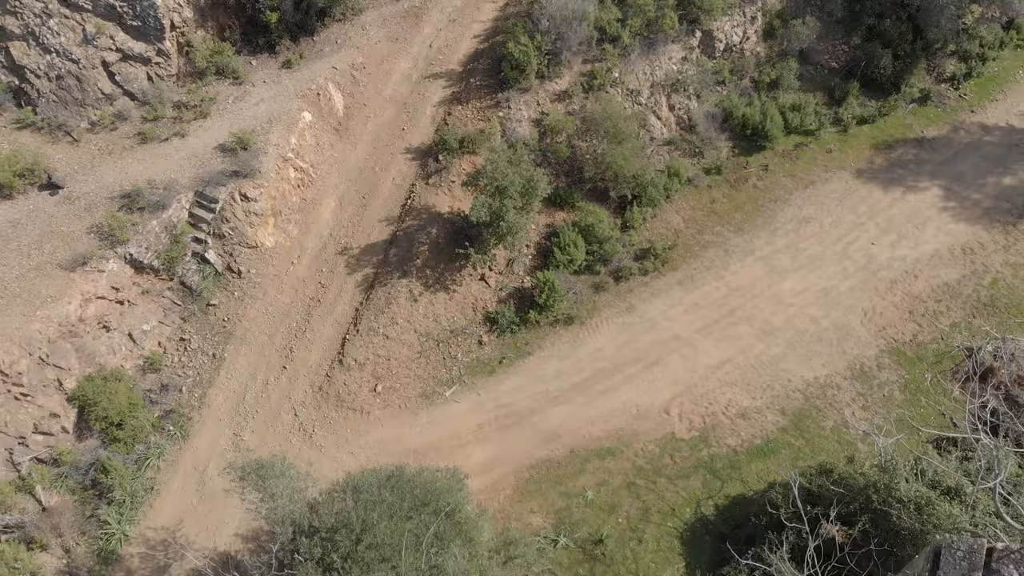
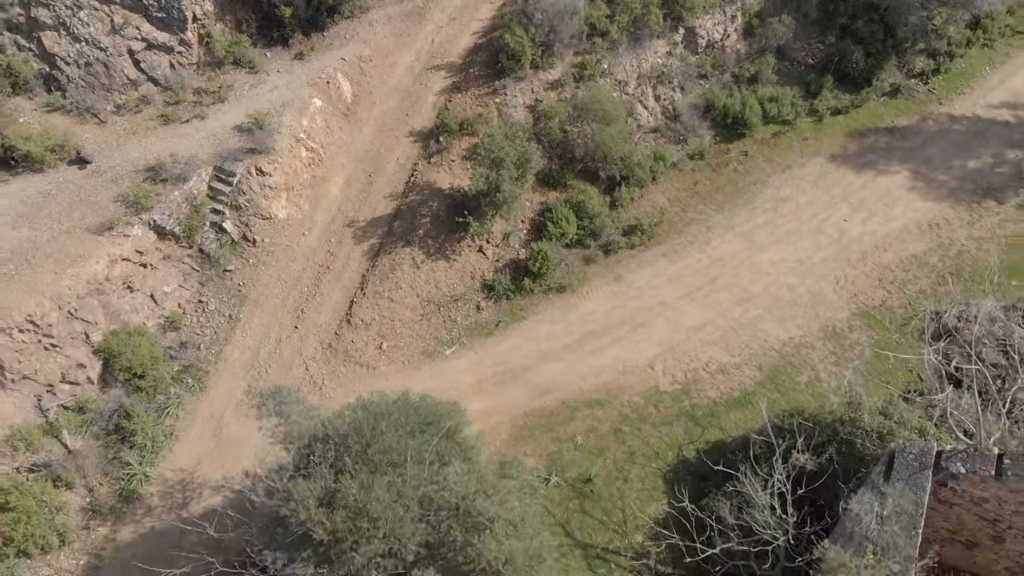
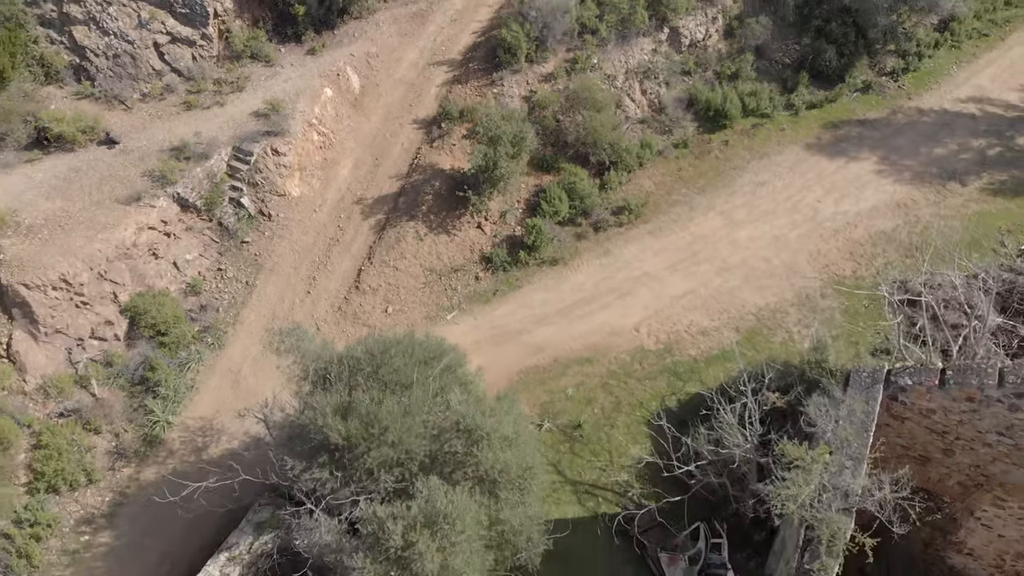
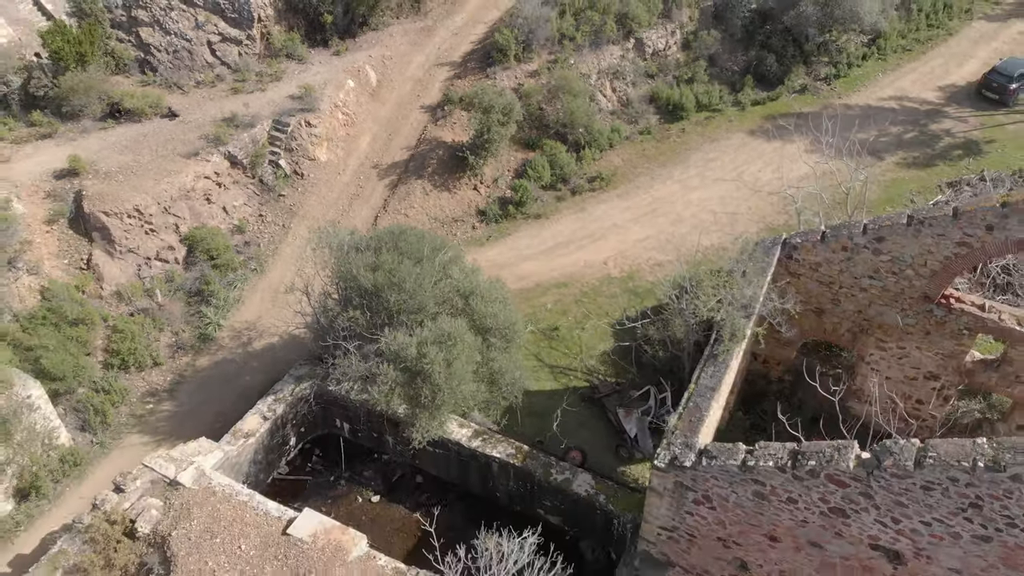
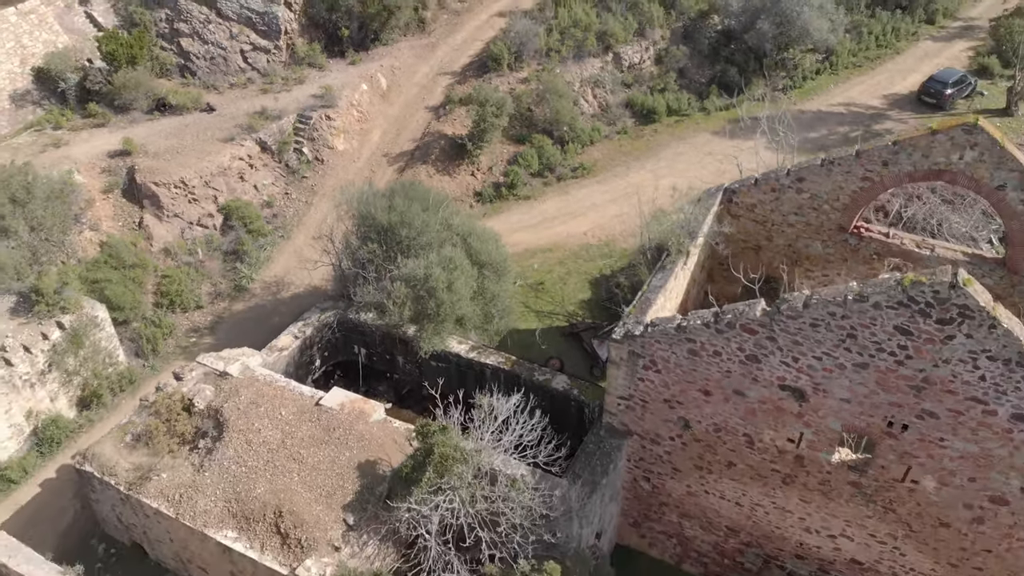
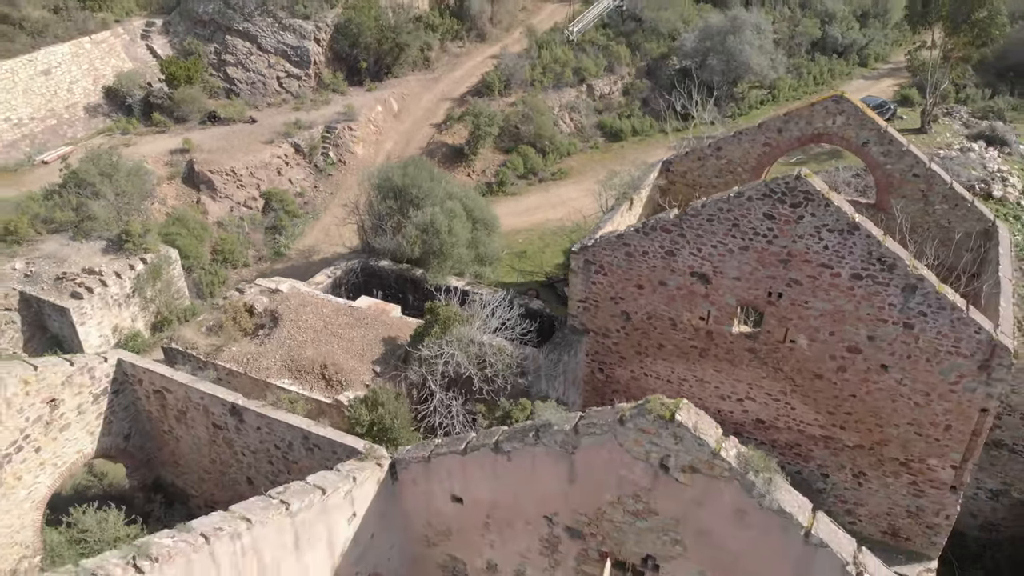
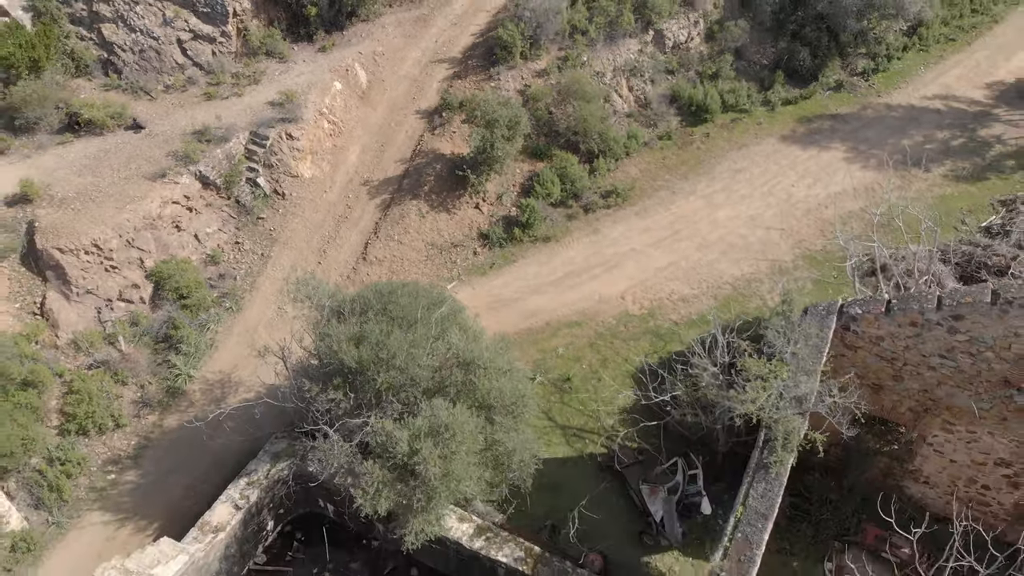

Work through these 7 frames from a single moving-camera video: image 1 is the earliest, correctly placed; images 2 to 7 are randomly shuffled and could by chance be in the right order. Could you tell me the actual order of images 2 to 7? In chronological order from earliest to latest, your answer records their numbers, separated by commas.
2, 3, 7, 4, 5, 6
